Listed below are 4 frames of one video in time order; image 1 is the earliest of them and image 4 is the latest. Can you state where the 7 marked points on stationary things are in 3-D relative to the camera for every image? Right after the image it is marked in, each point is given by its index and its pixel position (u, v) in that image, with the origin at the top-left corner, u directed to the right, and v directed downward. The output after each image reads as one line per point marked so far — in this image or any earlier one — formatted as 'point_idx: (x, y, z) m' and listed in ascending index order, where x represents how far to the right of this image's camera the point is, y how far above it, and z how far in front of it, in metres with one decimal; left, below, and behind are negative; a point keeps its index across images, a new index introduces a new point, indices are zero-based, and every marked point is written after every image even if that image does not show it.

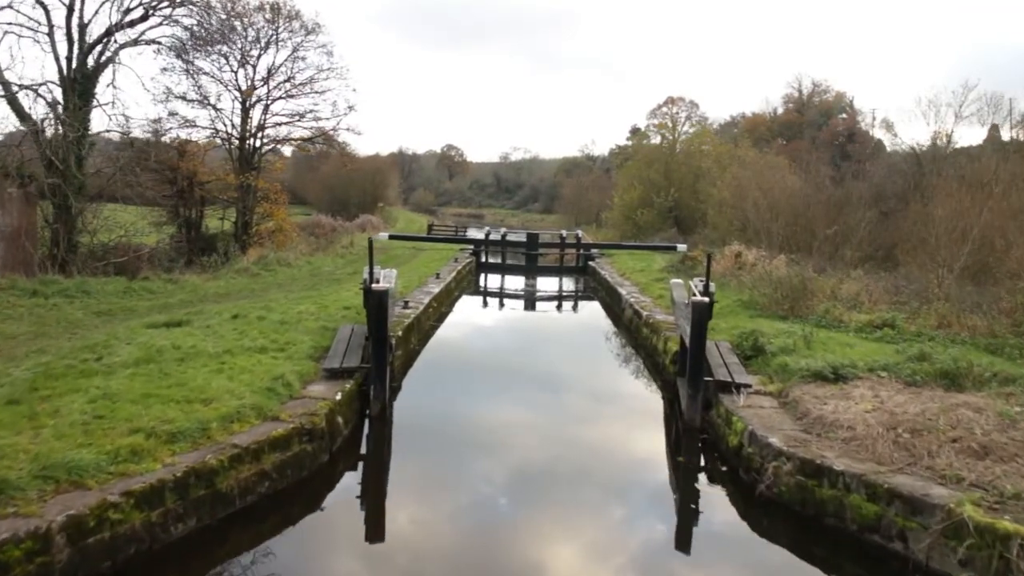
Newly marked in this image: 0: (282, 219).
0: (-6.1, +1.8, +19.0) m
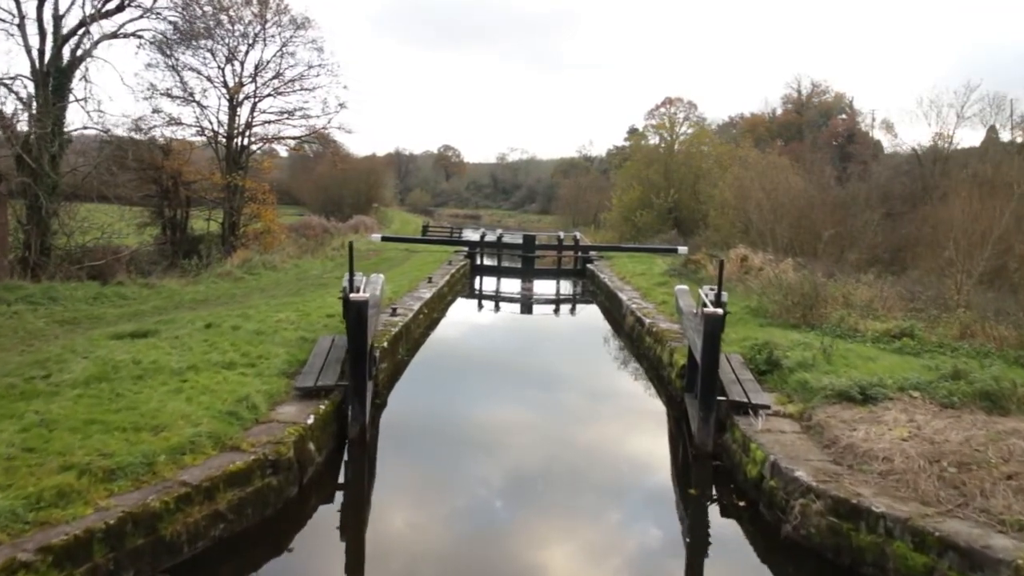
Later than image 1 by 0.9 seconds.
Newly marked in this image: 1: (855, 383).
0: (-6.2, +1.8, +18.4) m
1: (+2.7, -0.7, +5.6) m
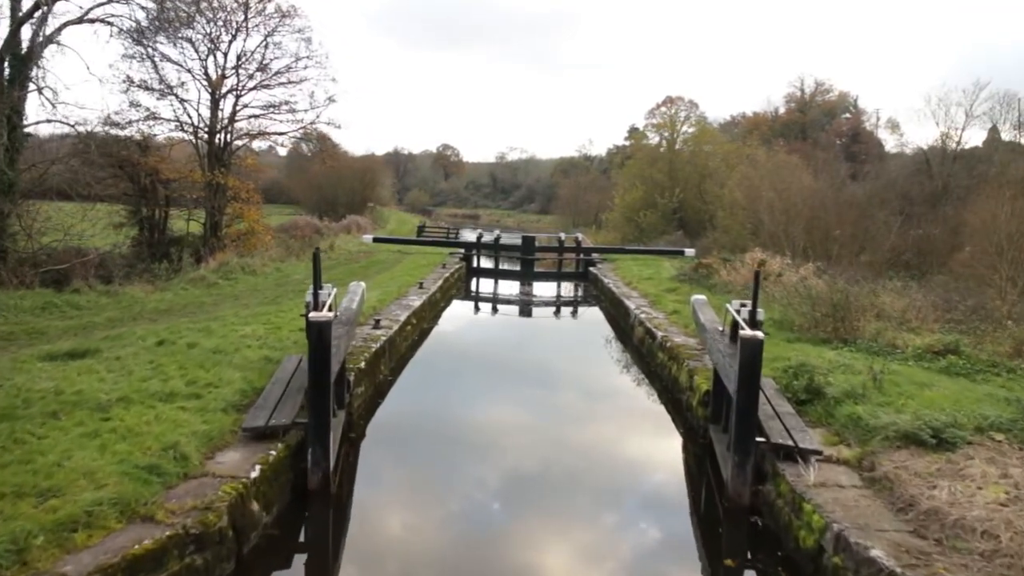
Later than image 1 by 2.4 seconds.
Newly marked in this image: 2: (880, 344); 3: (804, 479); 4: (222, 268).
0: (-6.3, +1.7, +17.4) m
1: (+2.6, -0.9, +4.6) m
2: (+4.2, -0.6, +8.1) m
3: (+1.7, -1.1, +4.2) m
4: (-5.1, +0.4, +12.6) m
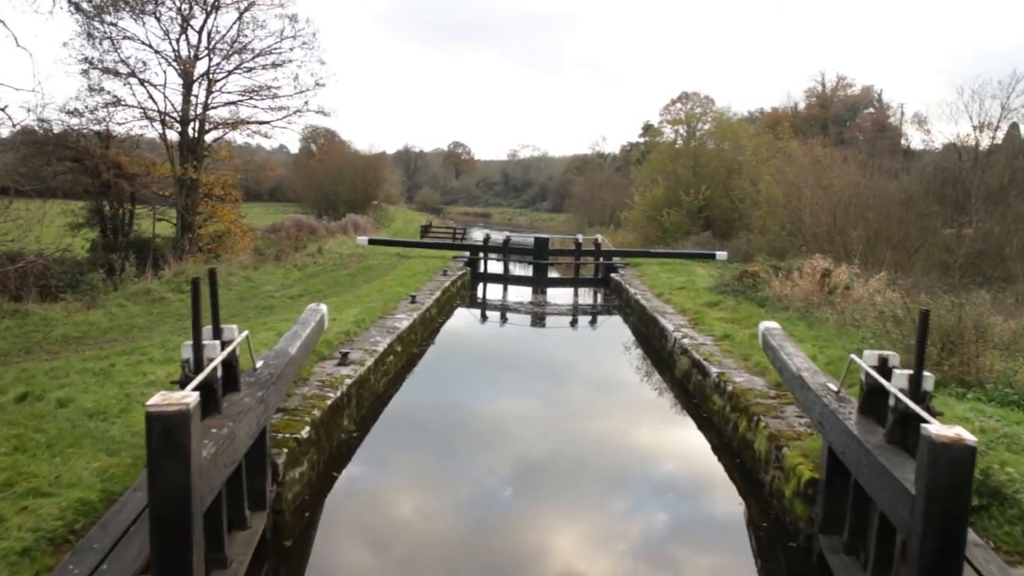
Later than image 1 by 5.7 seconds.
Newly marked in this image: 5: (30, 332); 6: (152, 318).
0: (-6.0, +1.5, +15.4) m
1: (+2.7, -1.1, +2.5) m
2: (+4.3, -0.8, +6.0) m
3: (+1.7, -1.4, +2.2) m
4: (-5.0, +0.2, +10.6) m
5: (-4.8, -0.4, +7.1) m
6: (-4.2, -0.3, +8.3) m
